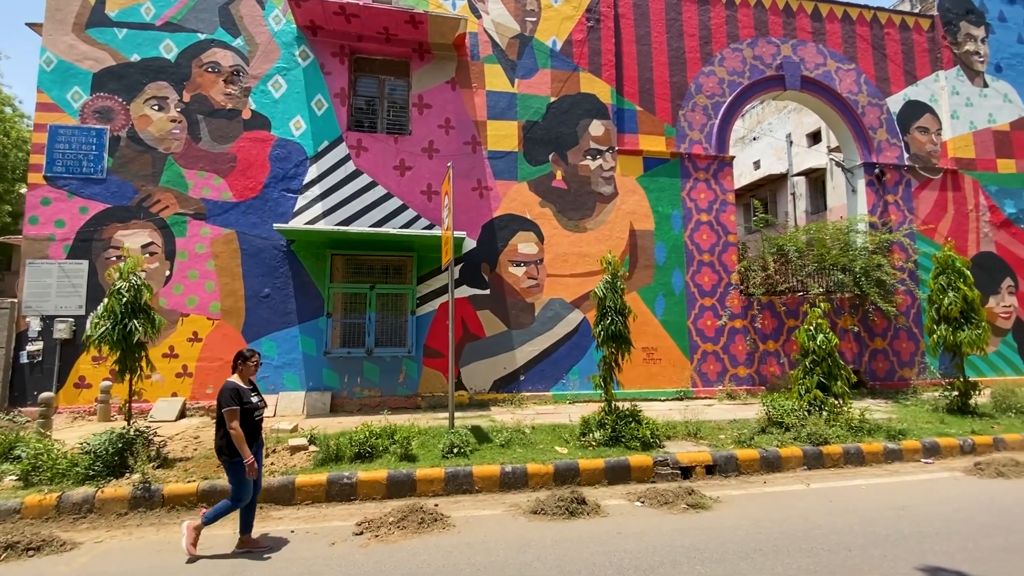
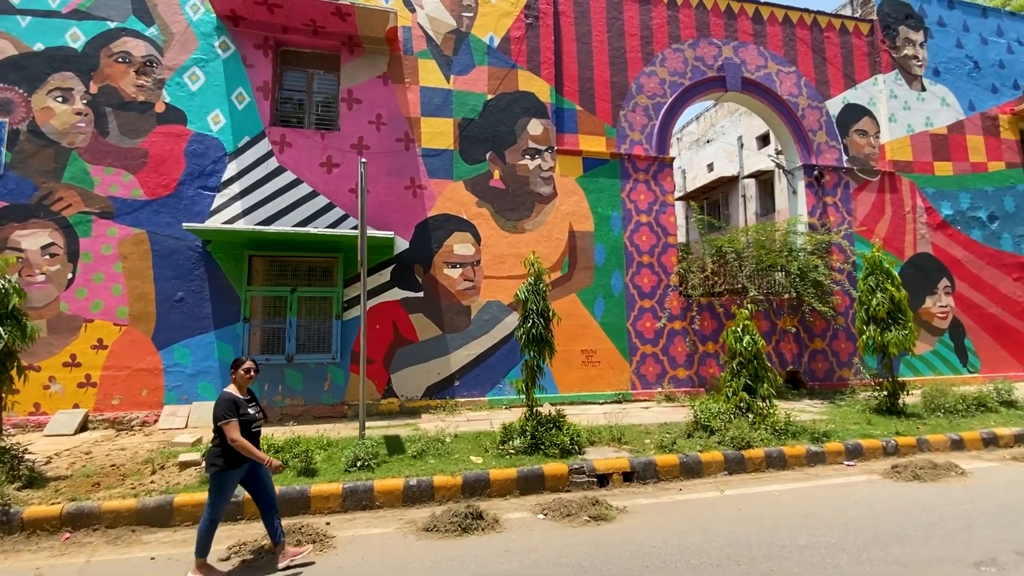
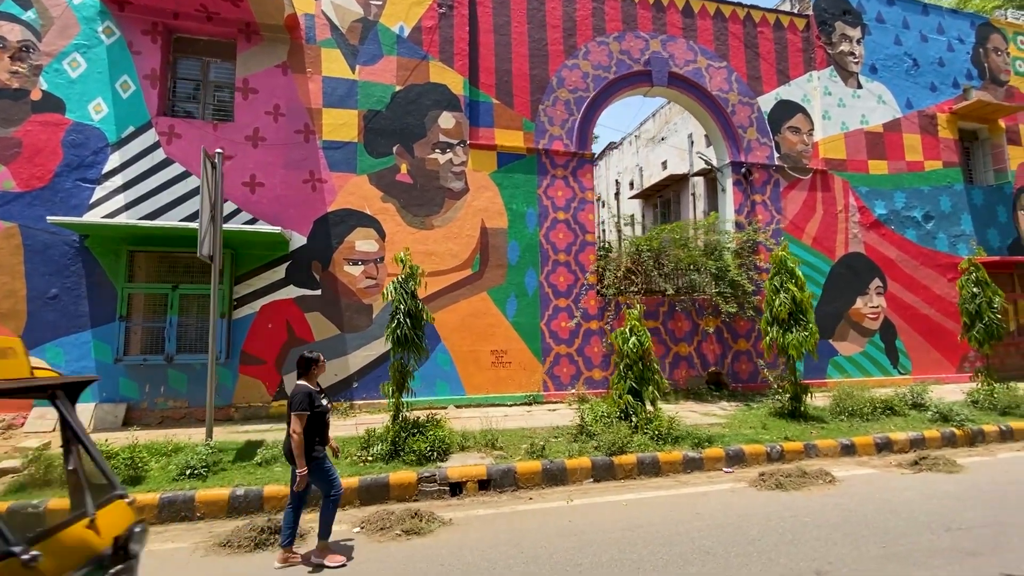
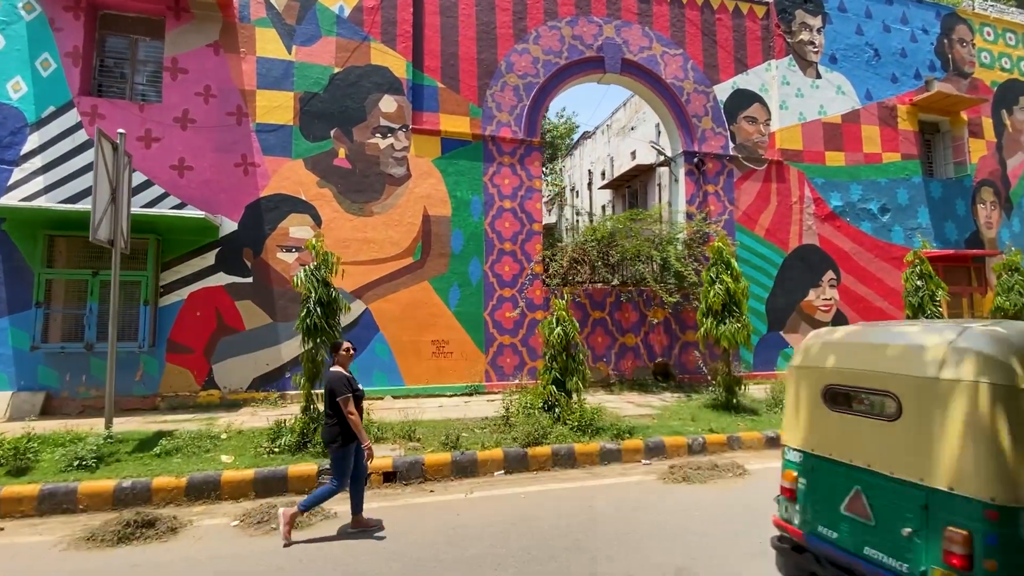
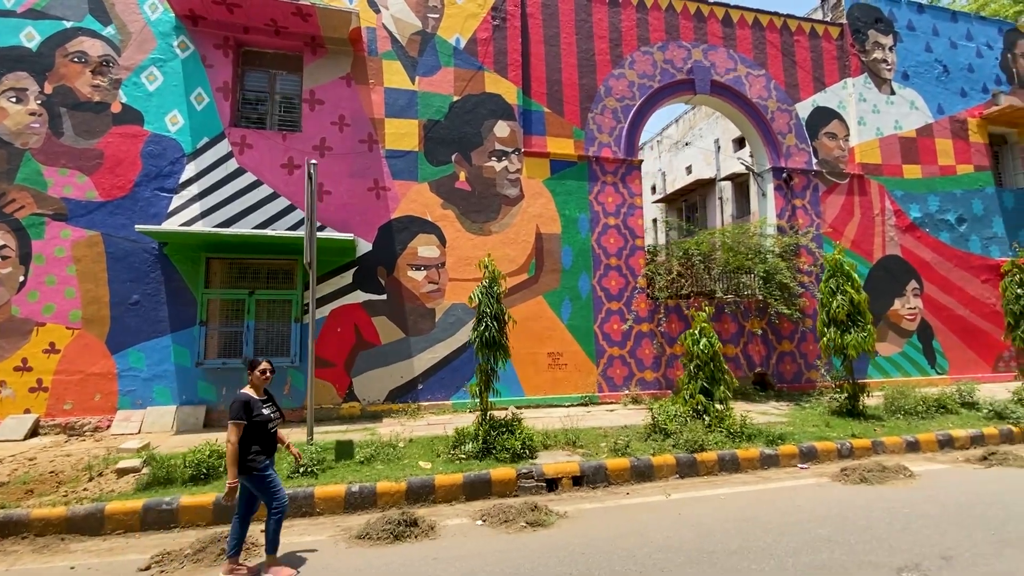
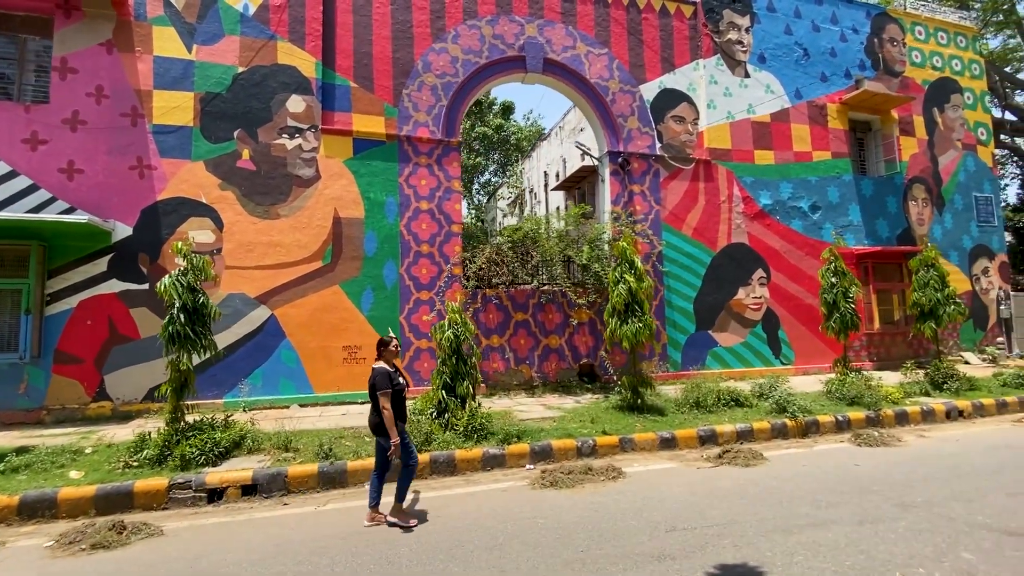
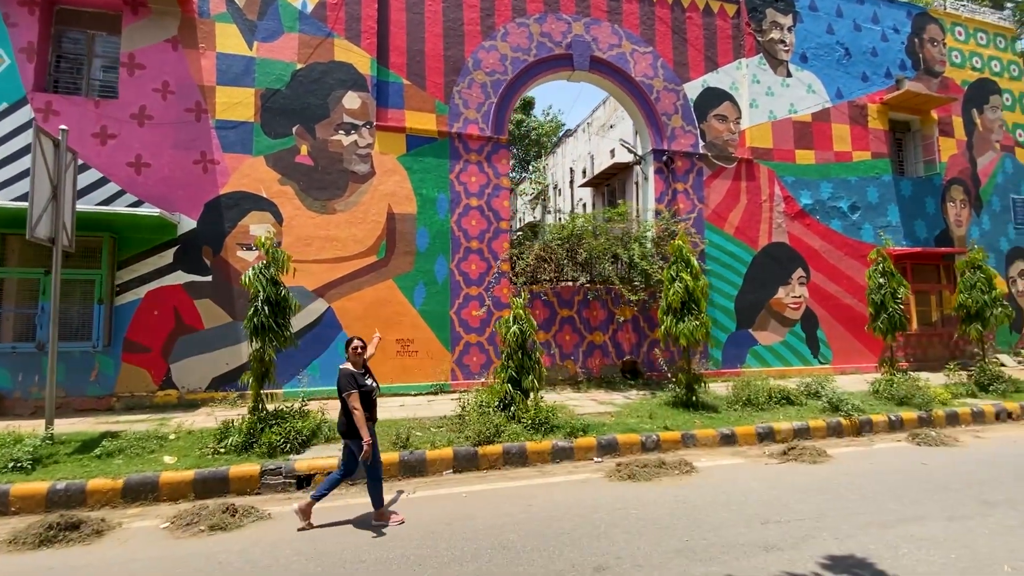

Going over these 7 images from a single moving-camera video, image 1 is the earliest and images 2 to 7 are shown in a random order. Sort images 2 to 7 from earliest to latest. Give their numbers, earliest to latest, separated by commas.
2, 5, 3, 4, 7, 6
